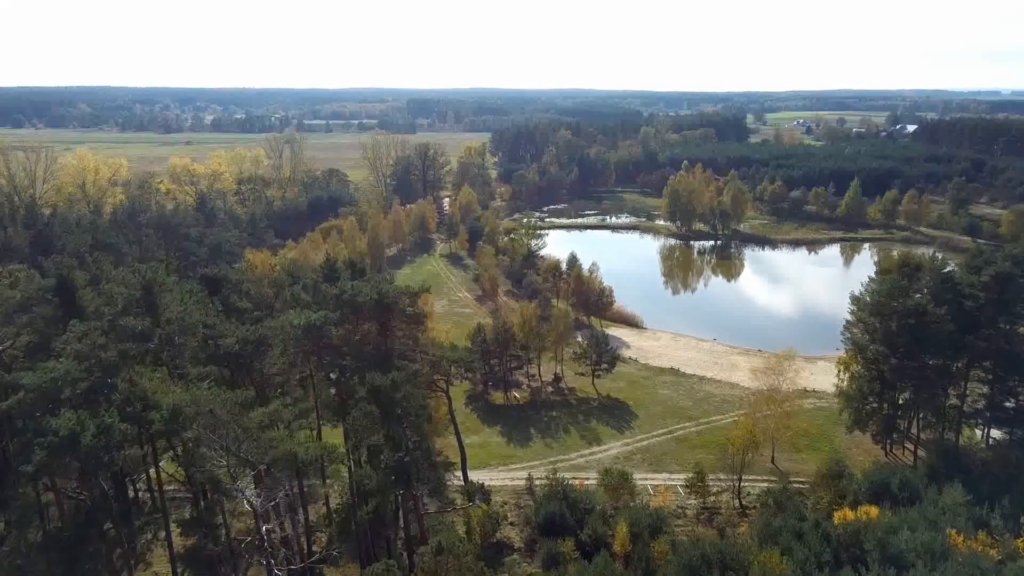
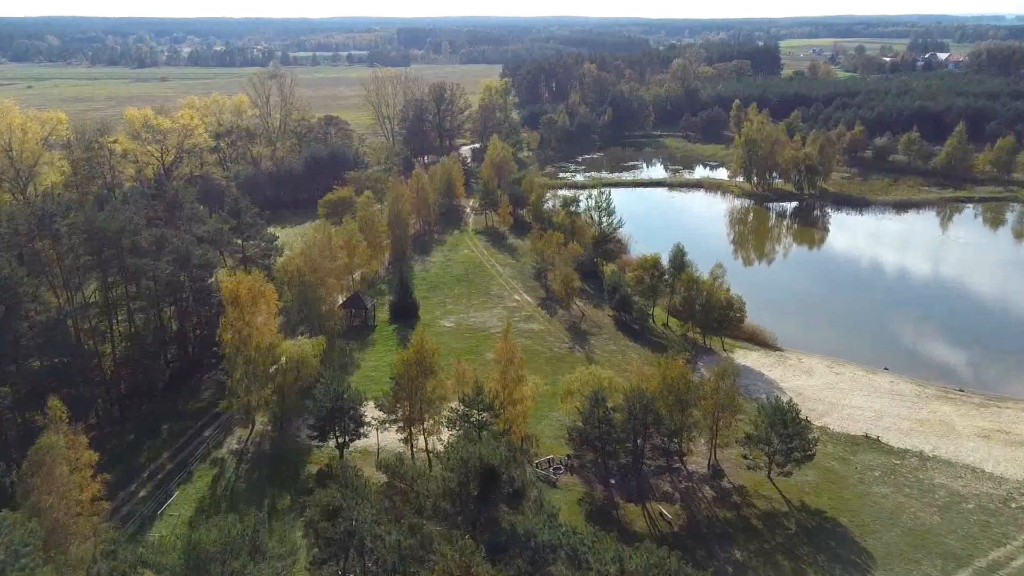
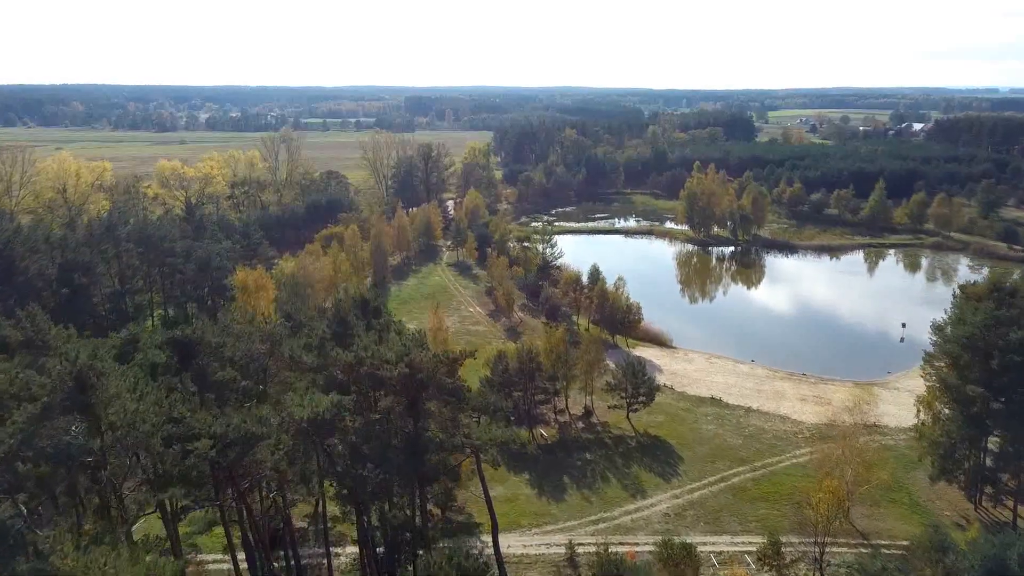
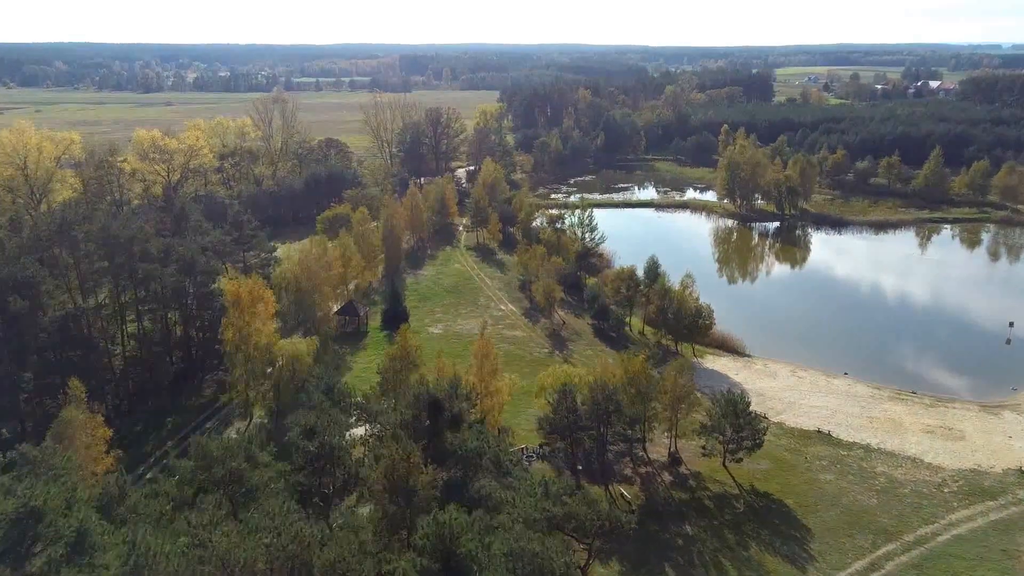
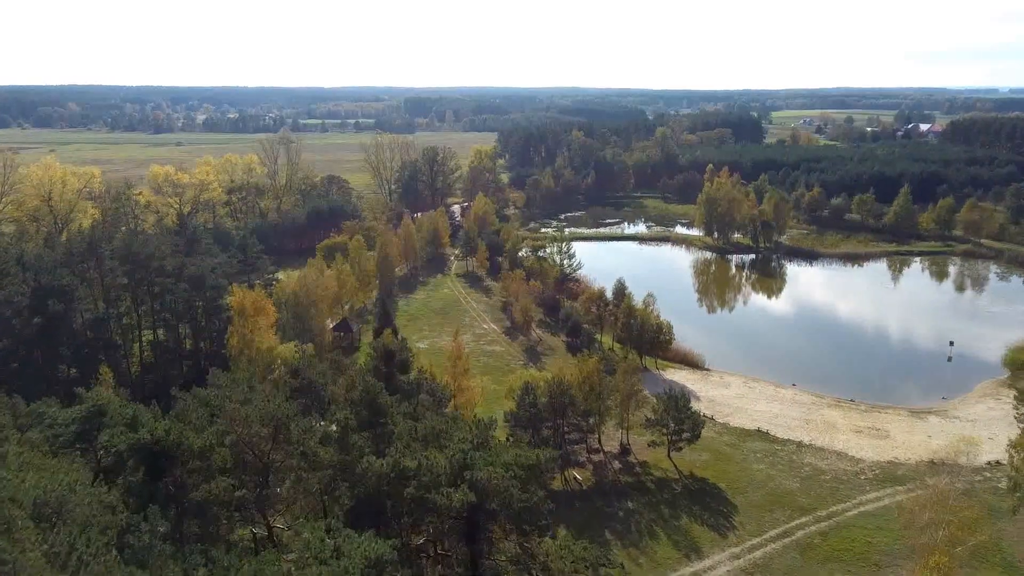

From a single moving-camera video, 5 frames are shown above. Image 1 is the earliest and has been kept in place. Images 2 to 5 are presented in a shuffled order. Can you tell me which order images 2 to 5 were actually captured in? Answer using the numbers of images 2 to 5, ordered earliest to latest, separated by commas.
3, 5, 4, 2
